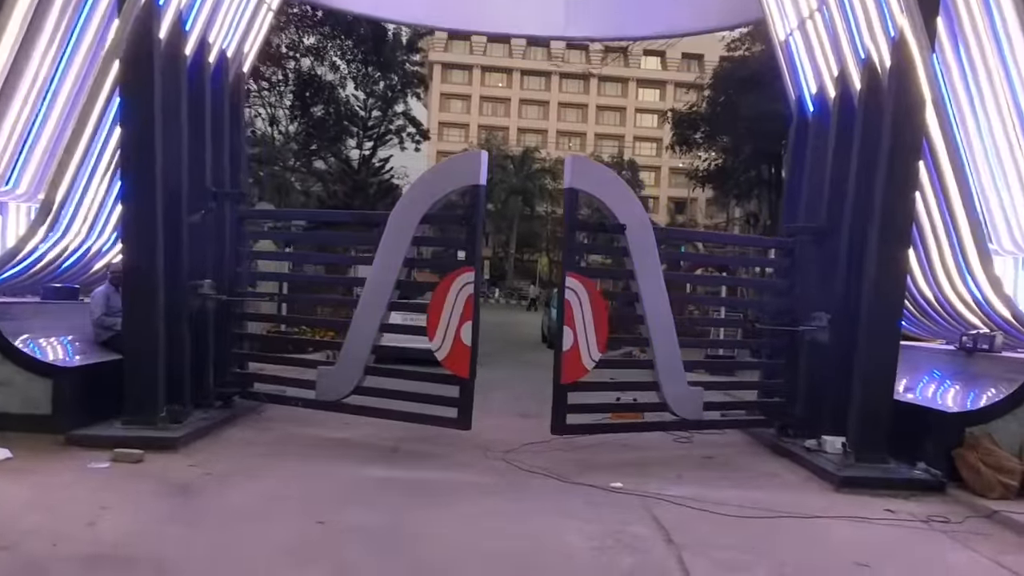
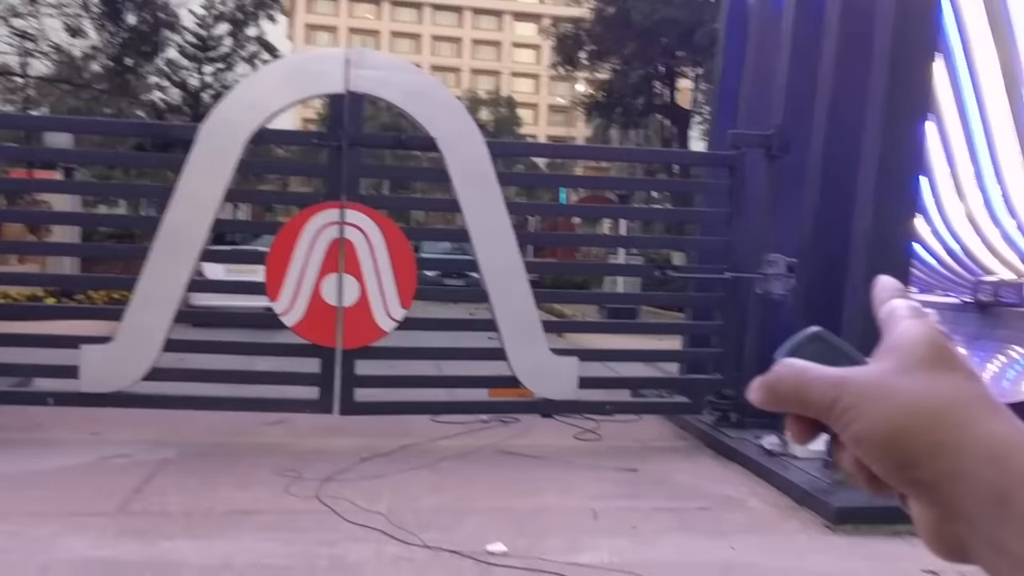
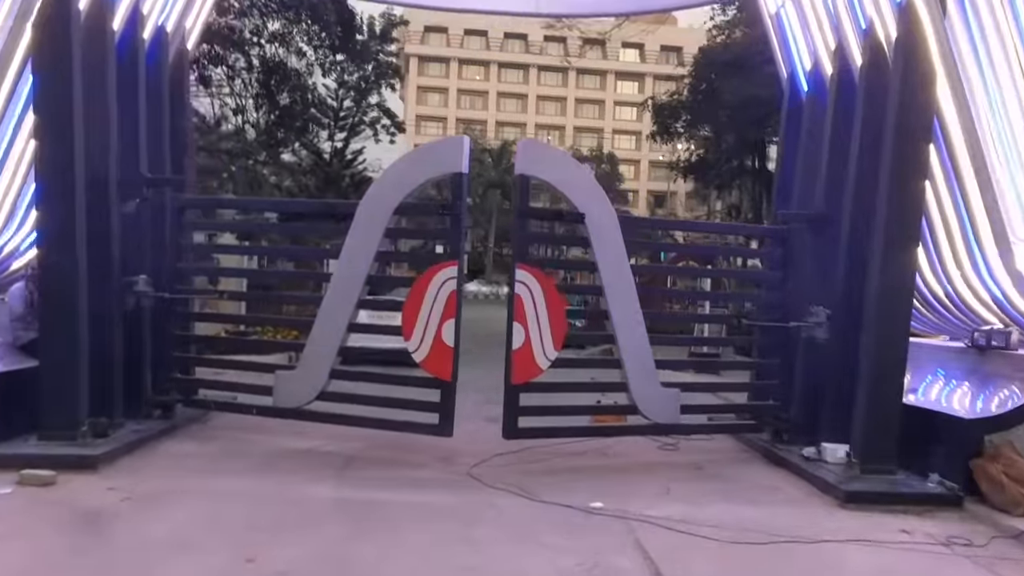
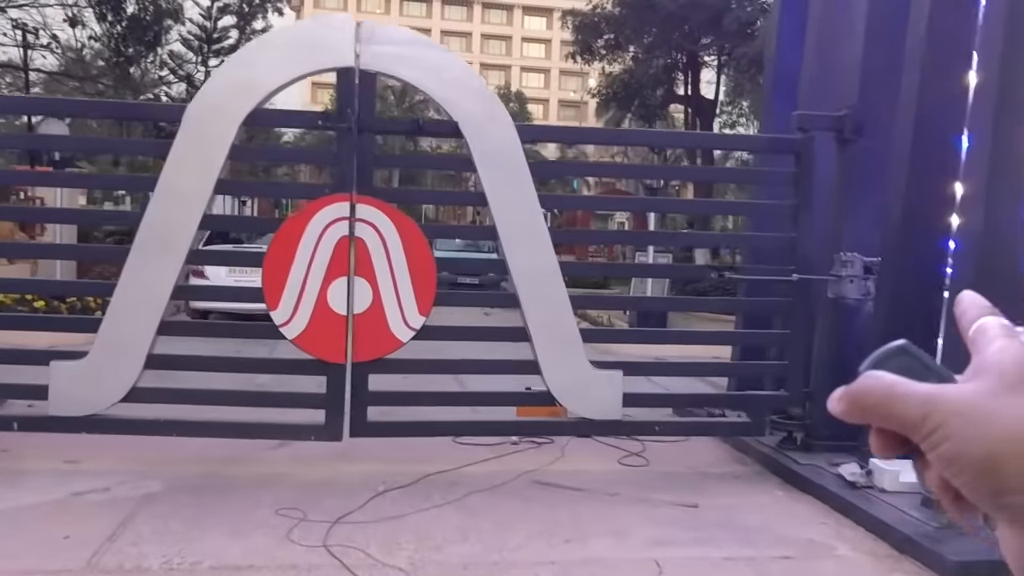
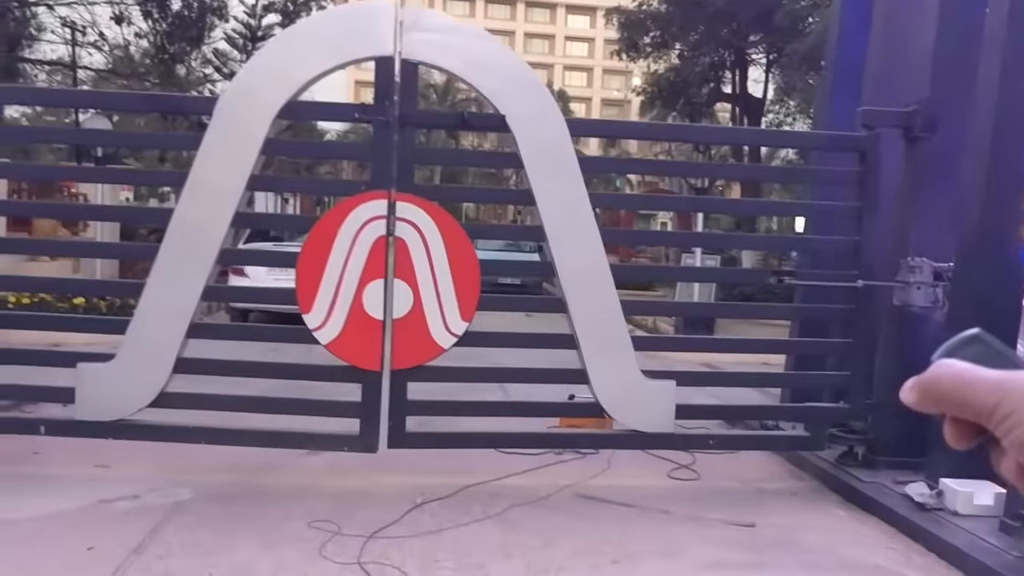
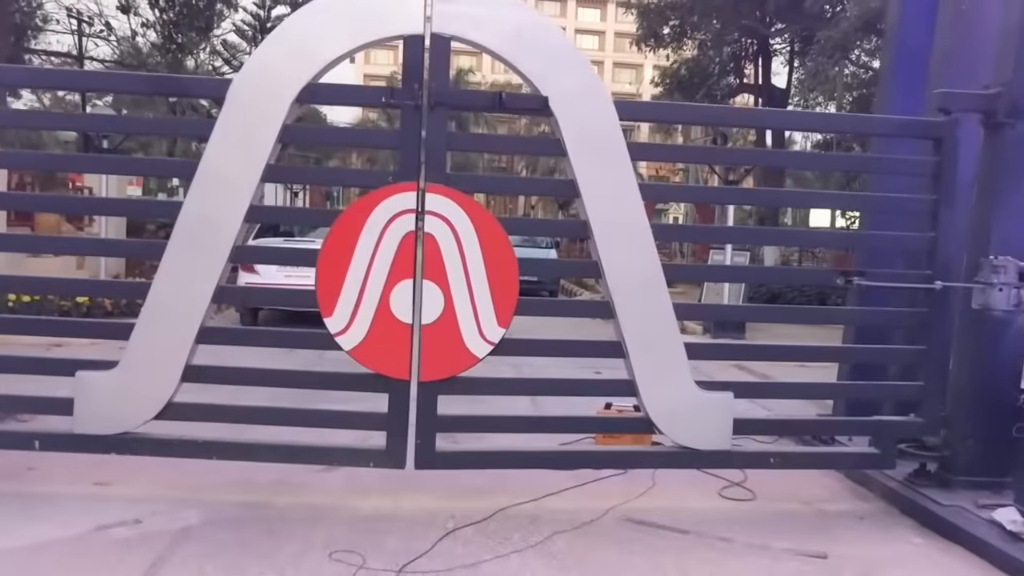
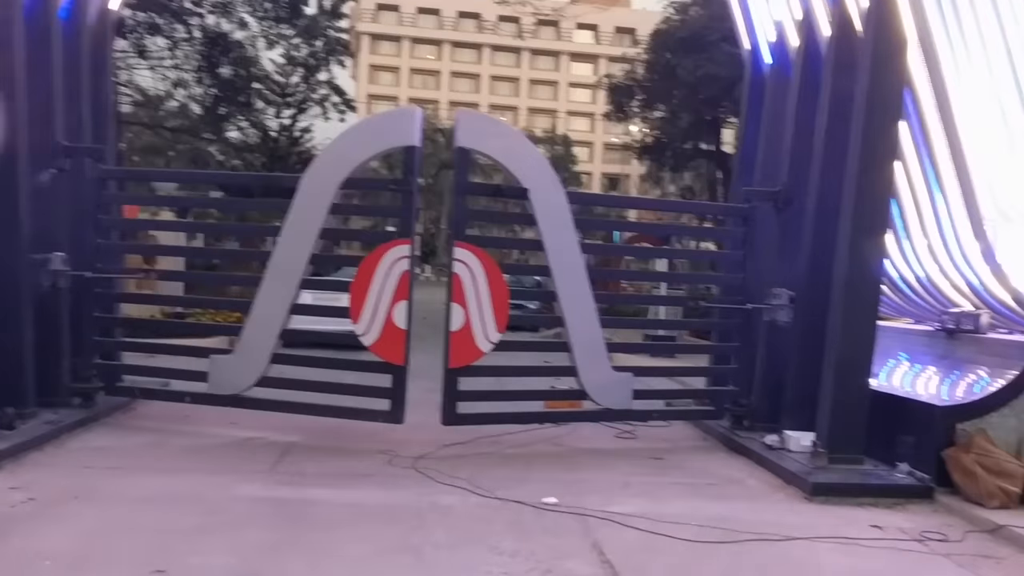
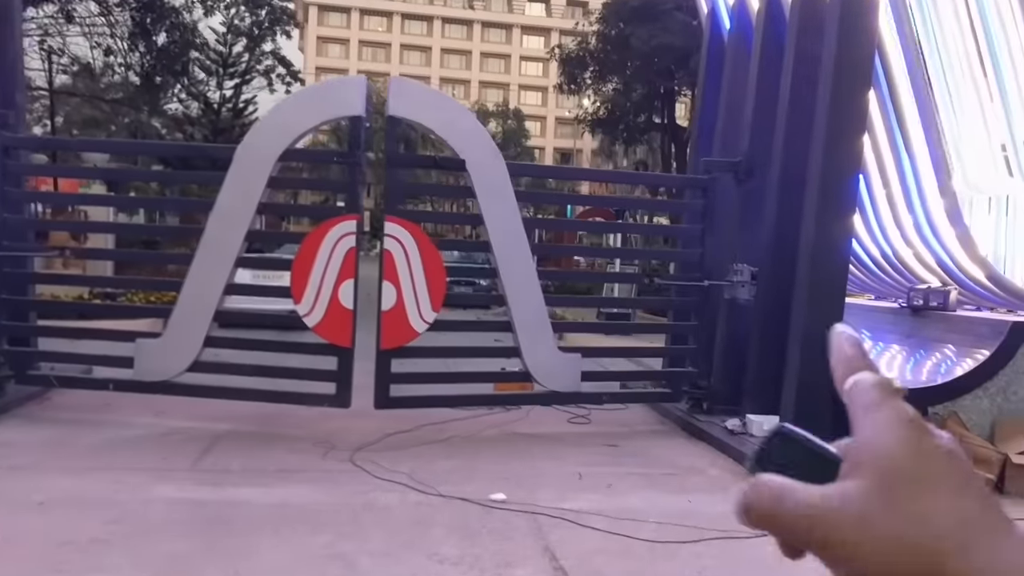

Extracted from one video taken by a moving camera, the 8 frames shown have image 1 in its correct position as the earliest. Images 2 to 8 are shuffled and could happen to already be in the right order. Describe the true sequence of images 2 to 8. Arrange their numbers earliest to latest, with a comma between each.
3, 7, 8, 2, 4, 5, 6
